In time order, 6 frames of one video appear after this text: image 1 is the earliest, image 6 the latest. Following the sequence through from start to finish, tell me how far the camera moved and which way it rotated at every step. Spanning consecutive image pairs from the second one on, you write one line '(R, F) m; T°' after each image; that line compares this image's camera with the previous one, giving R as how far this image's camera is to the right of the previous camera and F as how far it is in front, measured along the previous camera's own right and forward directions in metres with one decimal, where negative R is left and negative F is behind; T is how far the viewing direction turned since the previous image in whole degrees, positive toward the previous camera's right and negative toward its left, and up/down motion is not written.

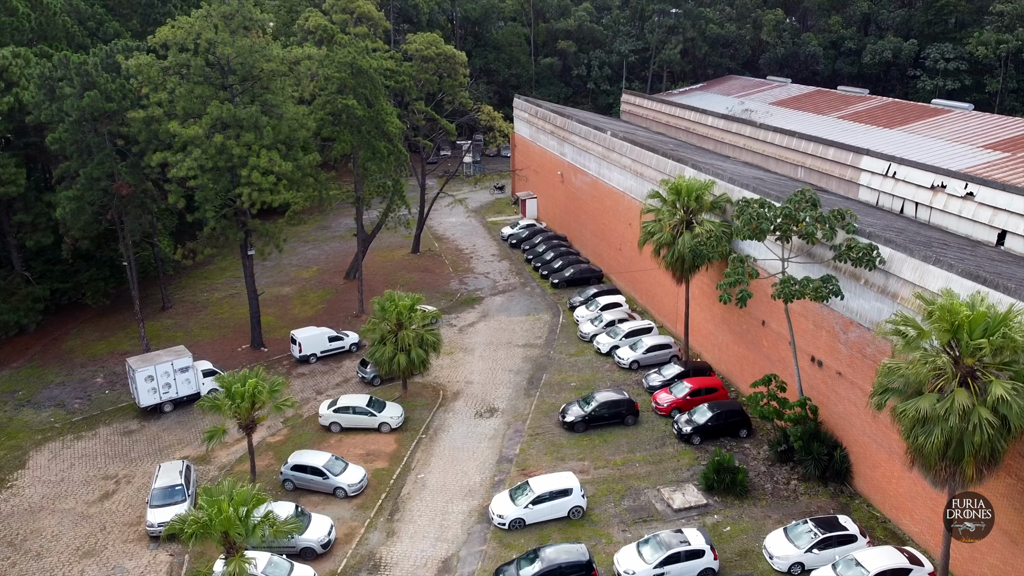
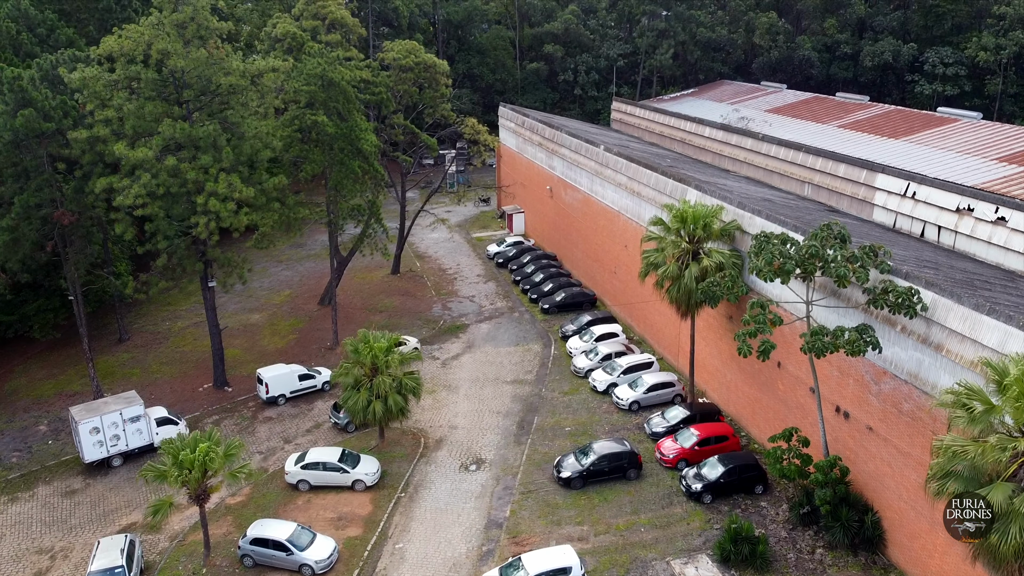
(-0.1, +2.1) m; +1°
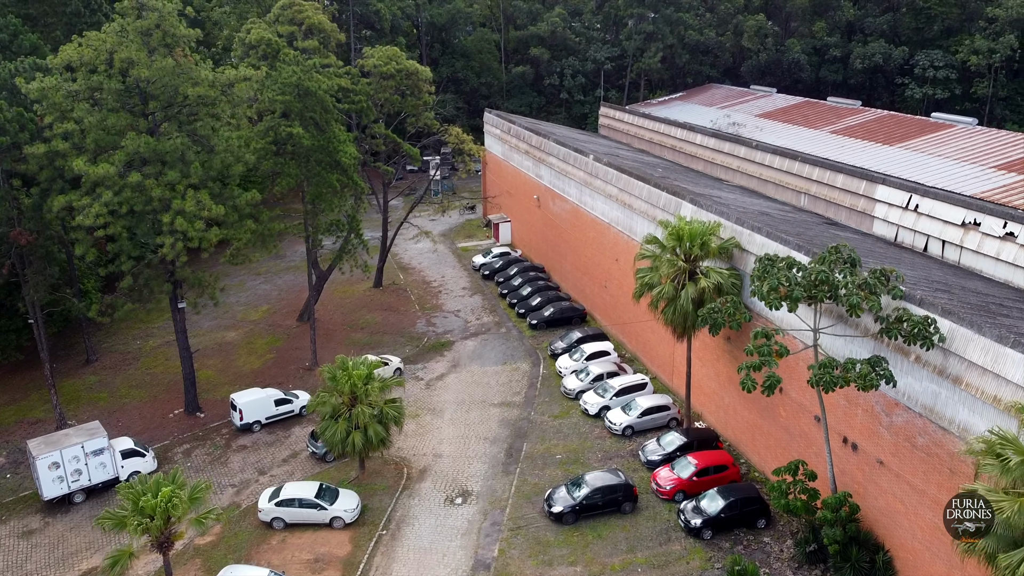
(0.0, +1.0) m; +1°
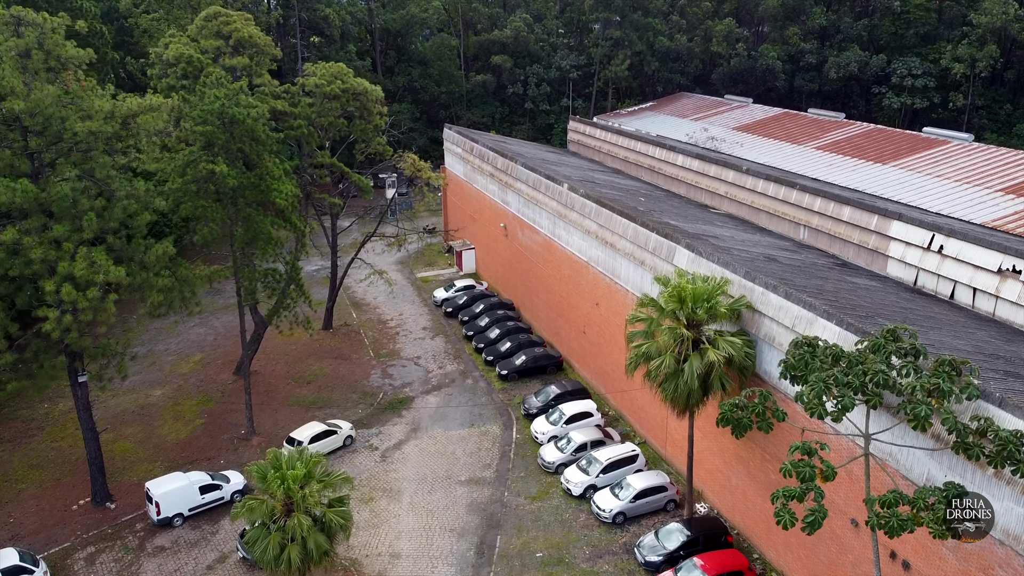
(-0.1, +3.1) m; +3°
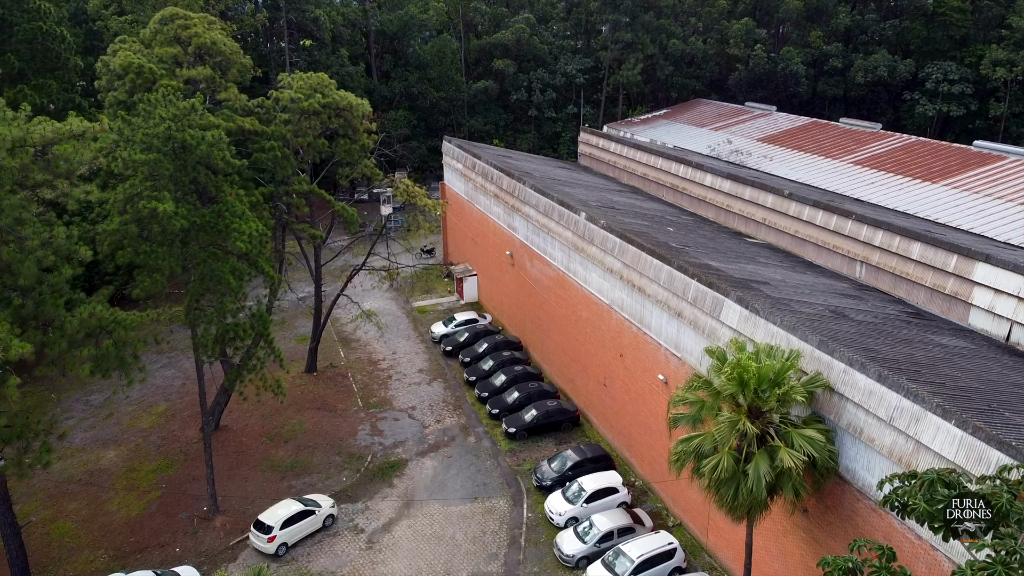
(-0.2, +3.2) m; 0°
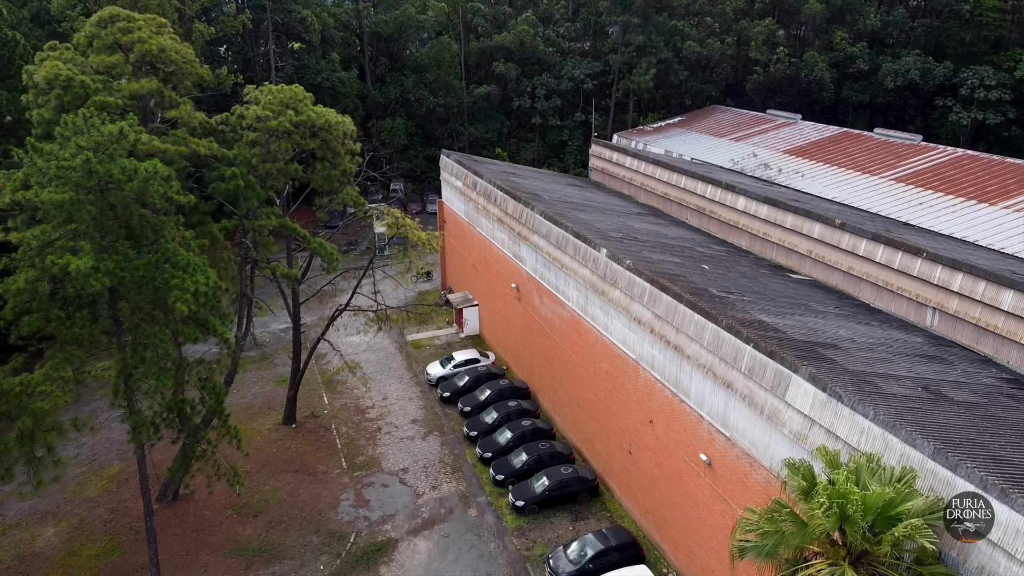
(-0.2, +3.0) m; 0°
